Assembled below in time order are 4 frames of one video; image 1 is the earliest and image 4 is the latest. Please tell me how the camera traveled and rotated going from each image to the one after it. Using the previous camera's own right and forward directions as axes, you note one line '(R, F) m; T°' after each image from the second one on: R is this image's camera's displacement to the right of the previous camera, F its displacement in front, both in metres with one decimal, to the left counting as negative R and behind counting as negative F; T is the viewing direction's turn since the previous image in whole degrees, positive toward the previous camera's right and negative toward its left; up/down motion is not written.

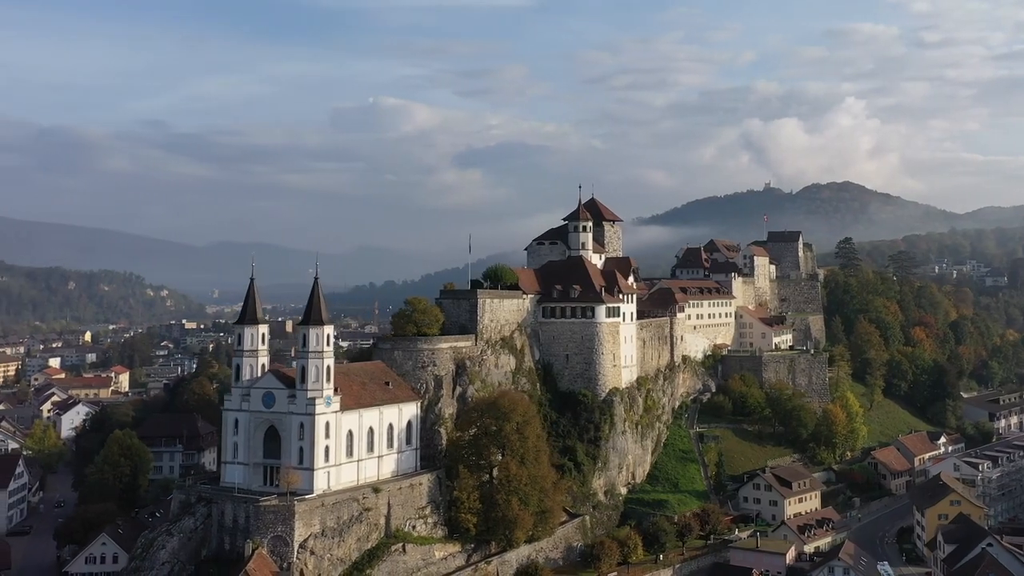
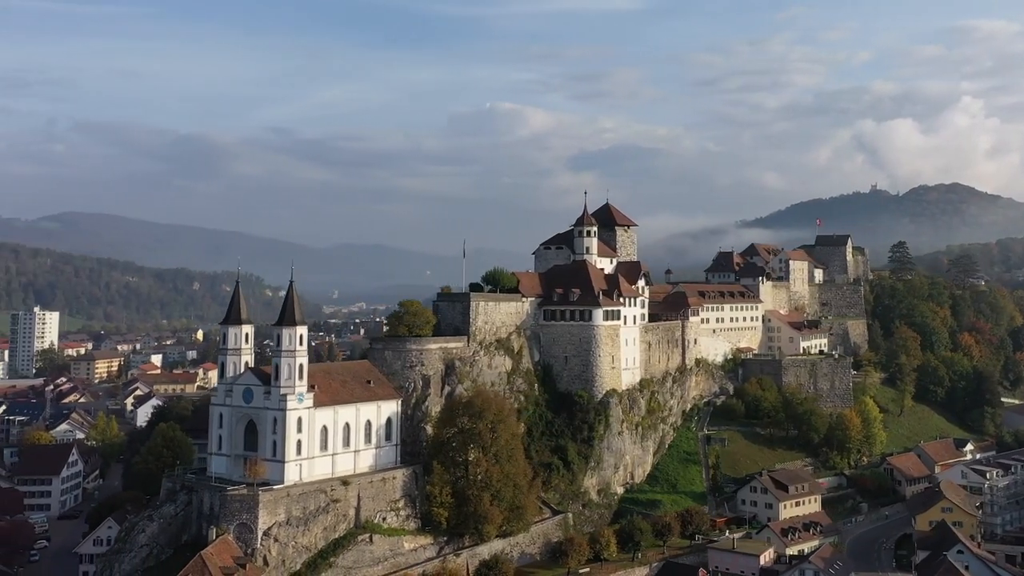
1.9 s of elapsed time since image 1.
(+7.3, -1.8) m; -6°
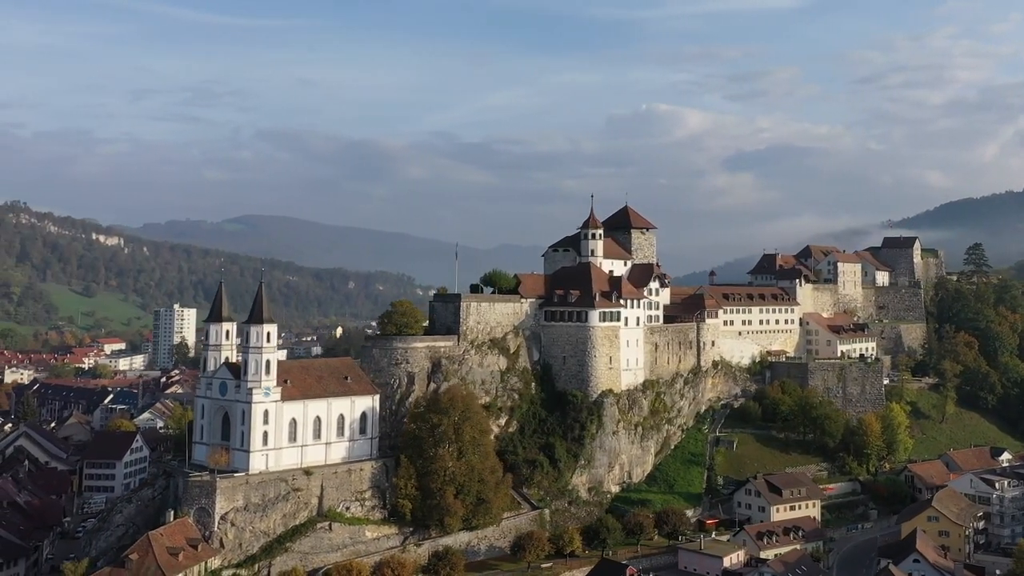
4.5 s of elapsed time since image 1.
(+10.2, -1.0) m; -9°
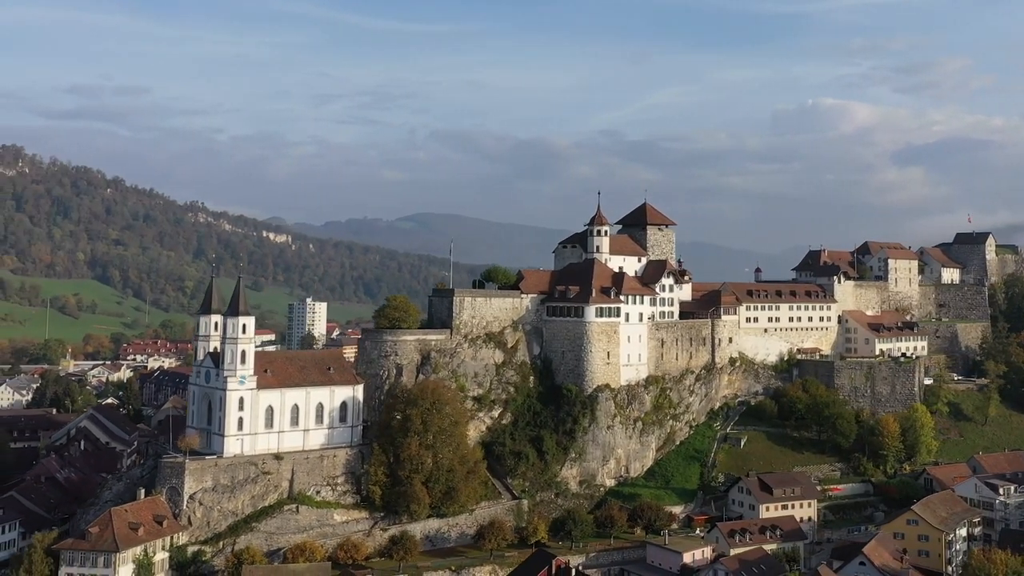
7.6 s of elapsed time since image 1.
(+10.7, -0.4) m; -9°
